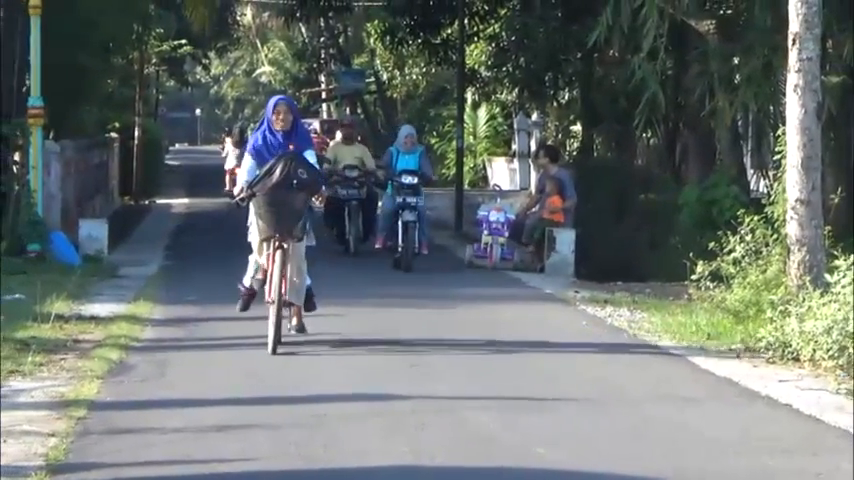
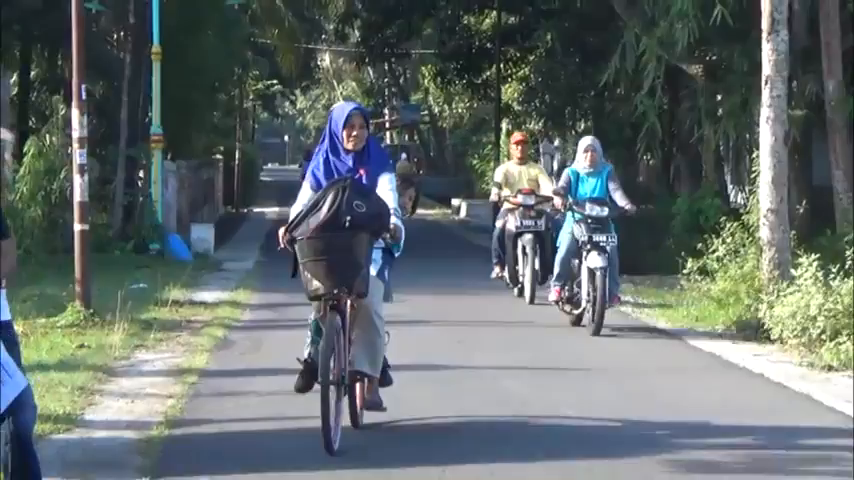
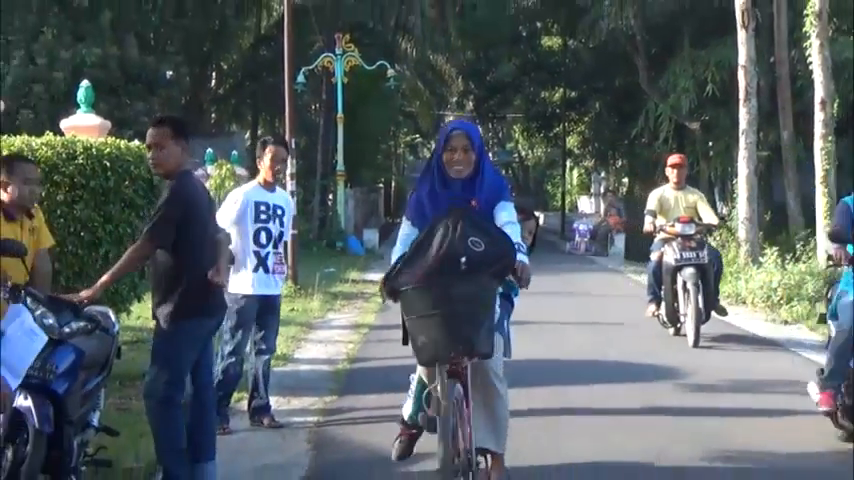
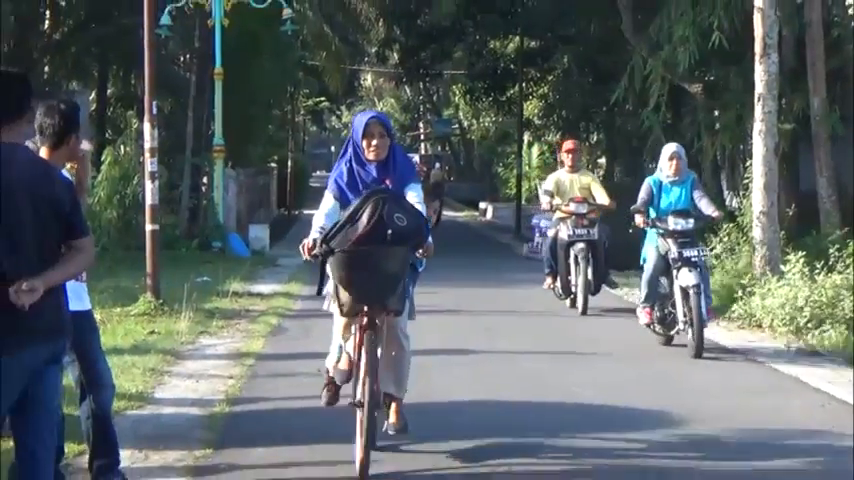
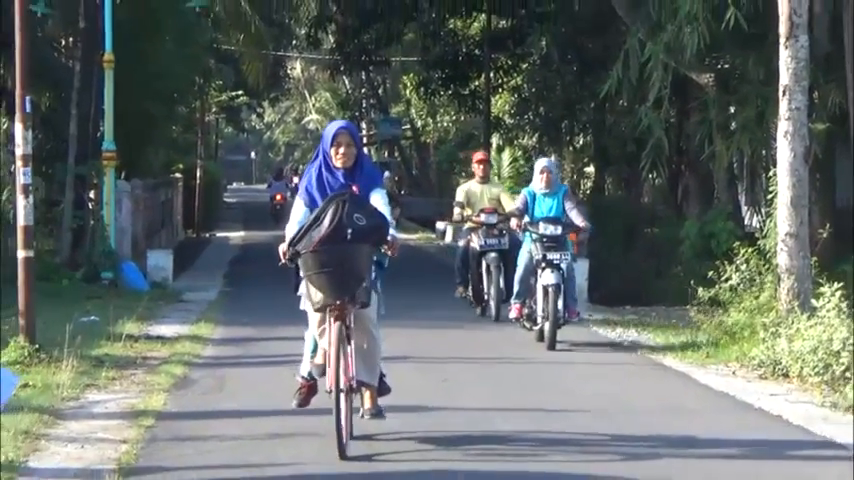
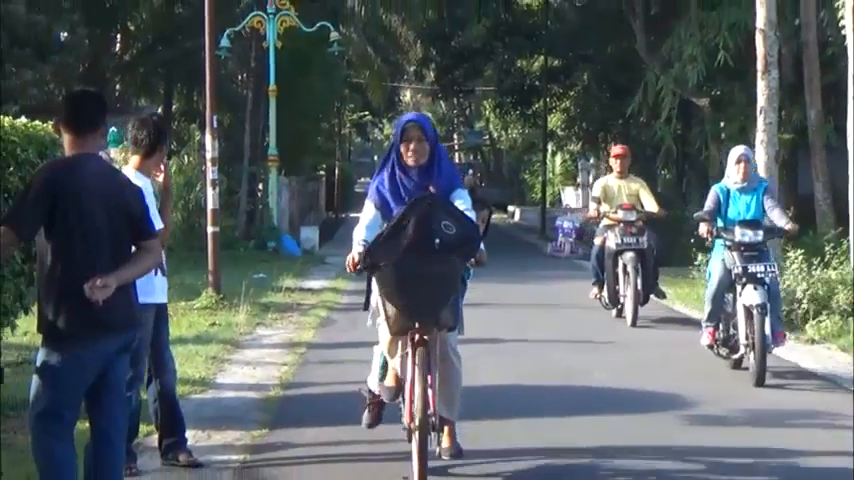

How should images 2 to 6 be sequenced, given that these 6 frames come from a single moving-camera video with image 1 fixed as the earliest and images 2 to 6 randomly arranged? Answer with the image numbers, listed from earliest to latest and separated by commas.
5, 2, 4, 6, 3
